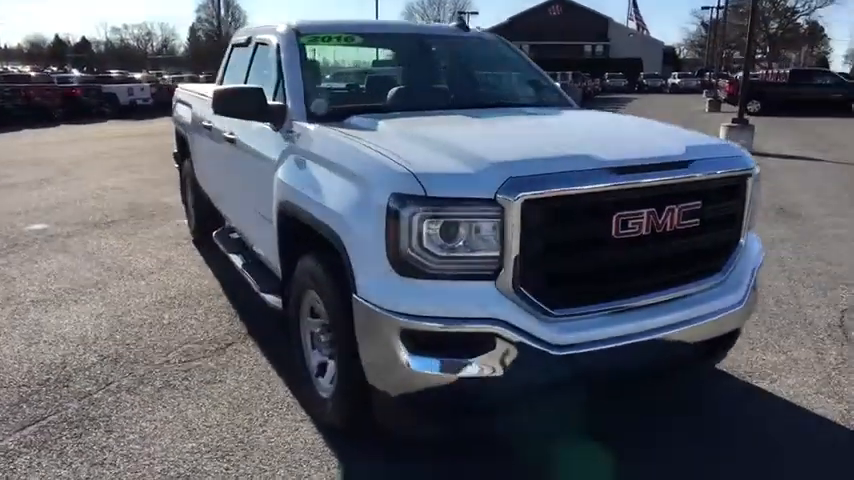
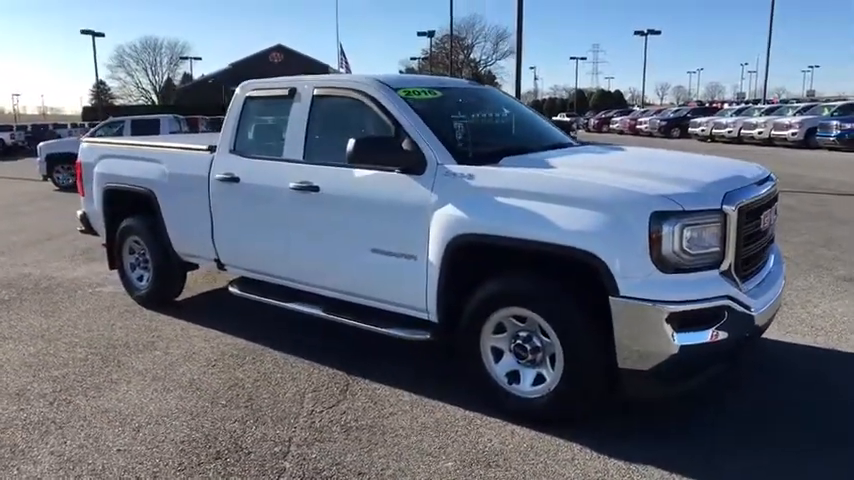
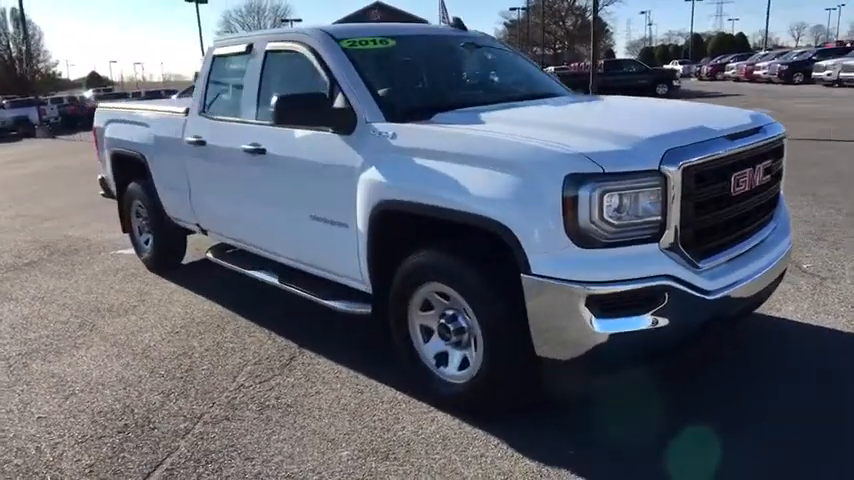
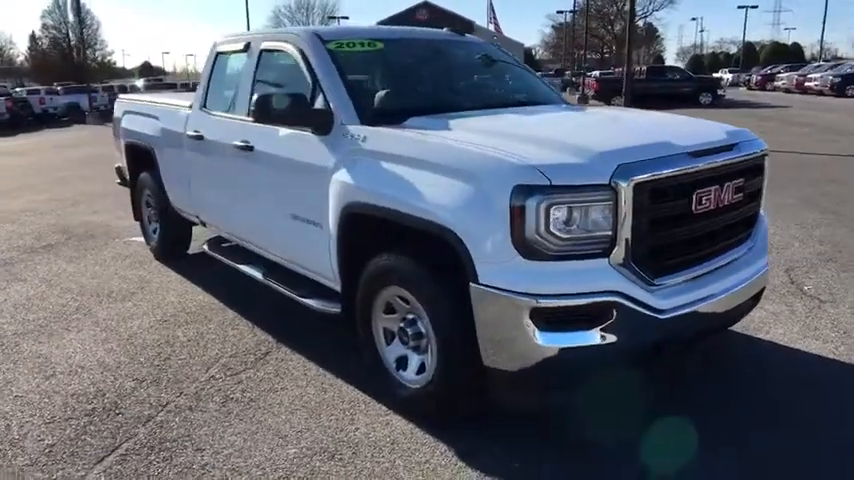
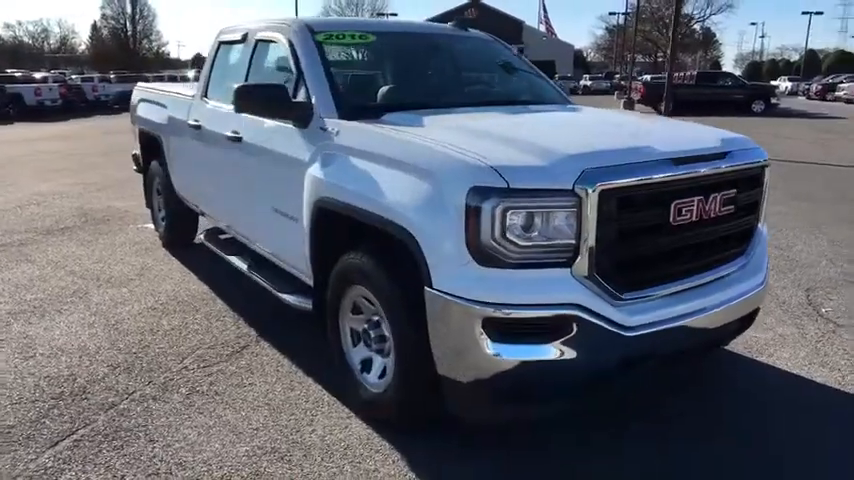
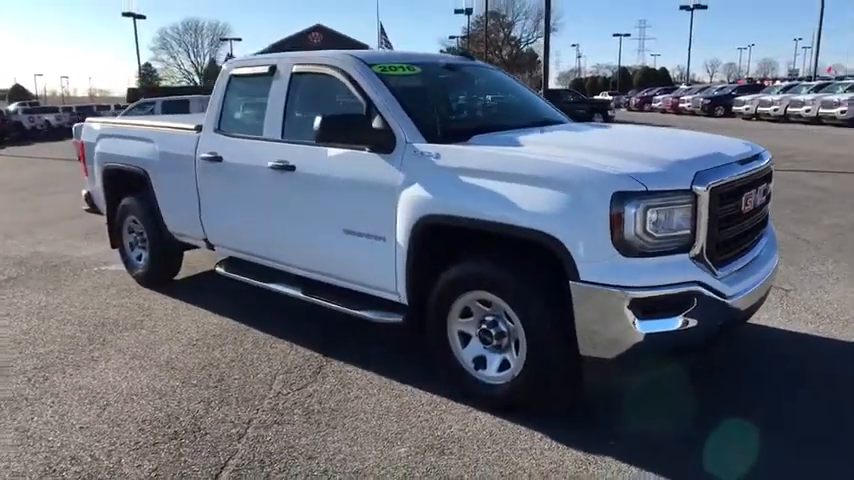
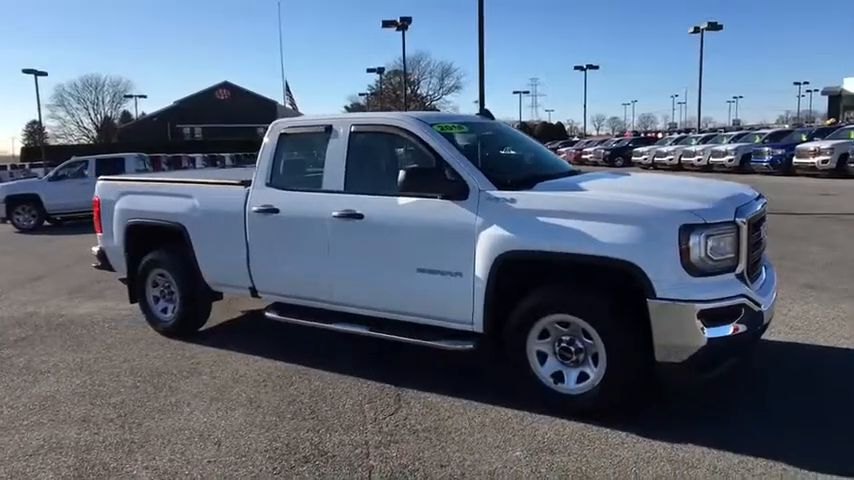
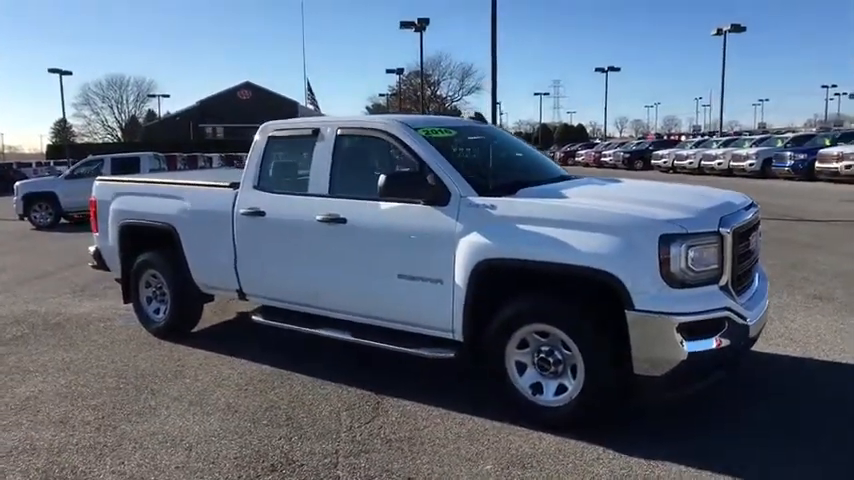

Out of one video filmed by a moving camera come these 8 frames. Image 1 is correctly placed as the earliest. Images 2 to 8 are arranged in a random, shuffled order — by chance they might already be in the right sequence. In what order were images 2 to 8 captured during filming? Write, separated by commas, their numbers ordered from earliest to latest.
5, 4, 3, 6, 2, 8, 7
